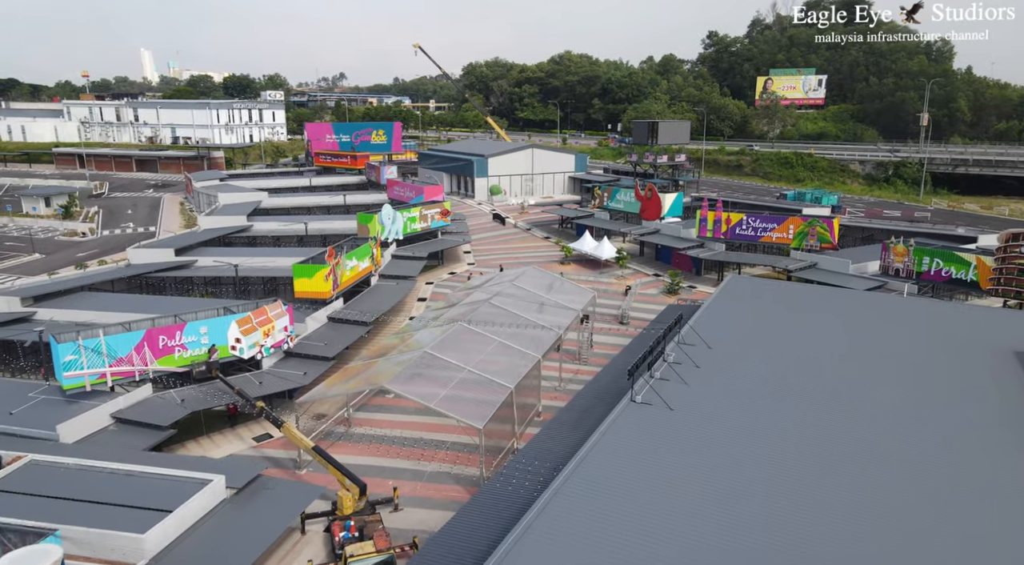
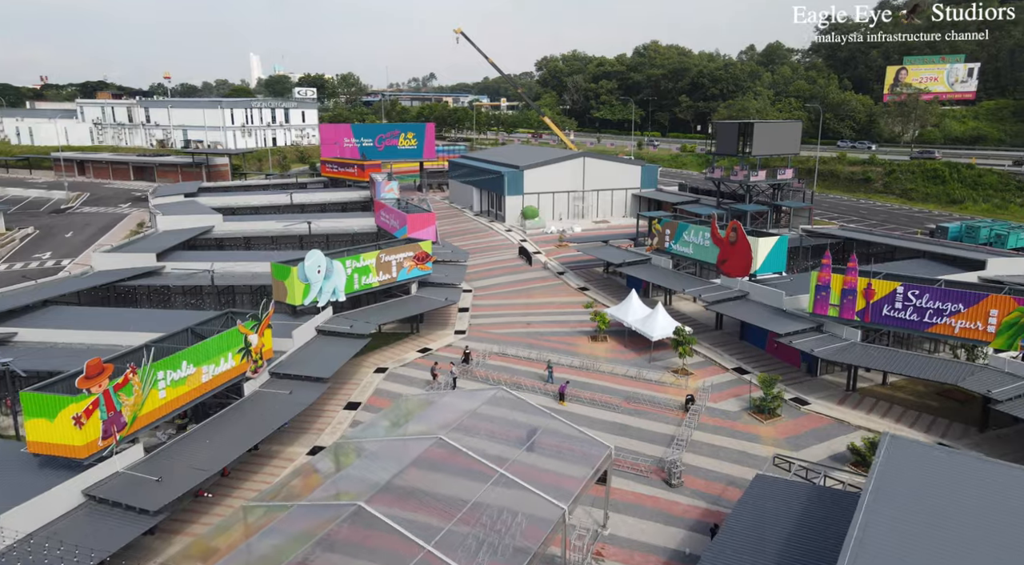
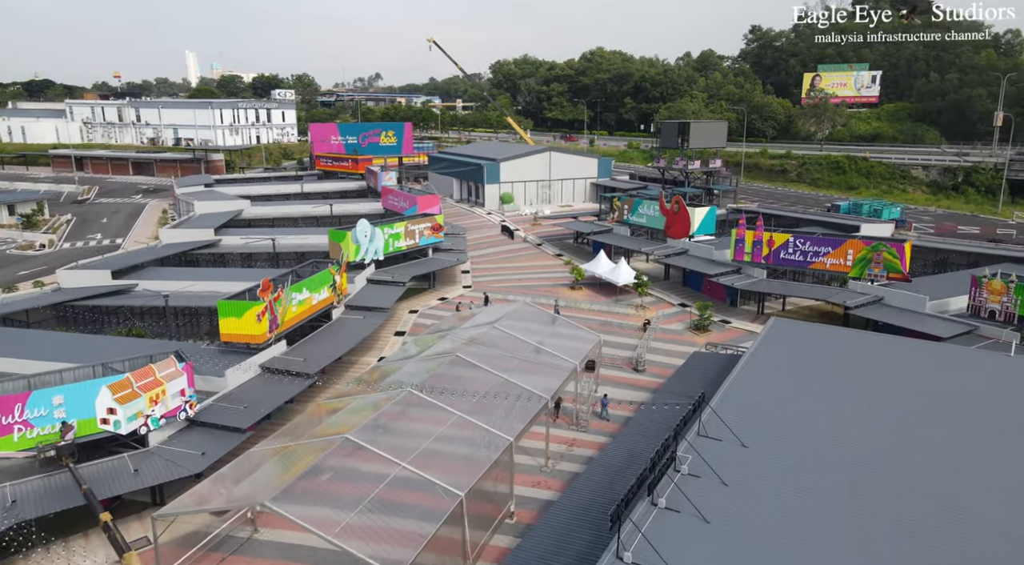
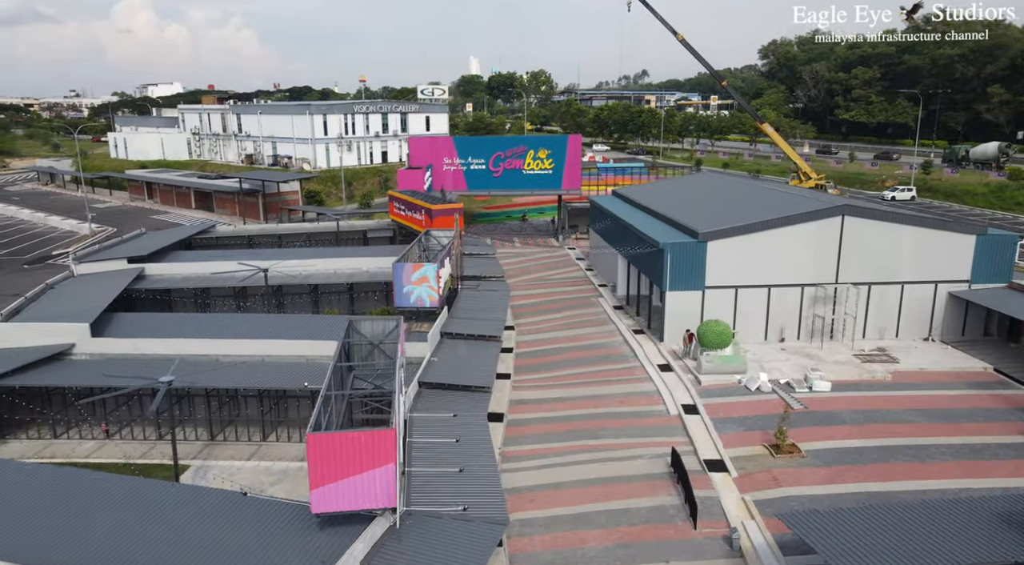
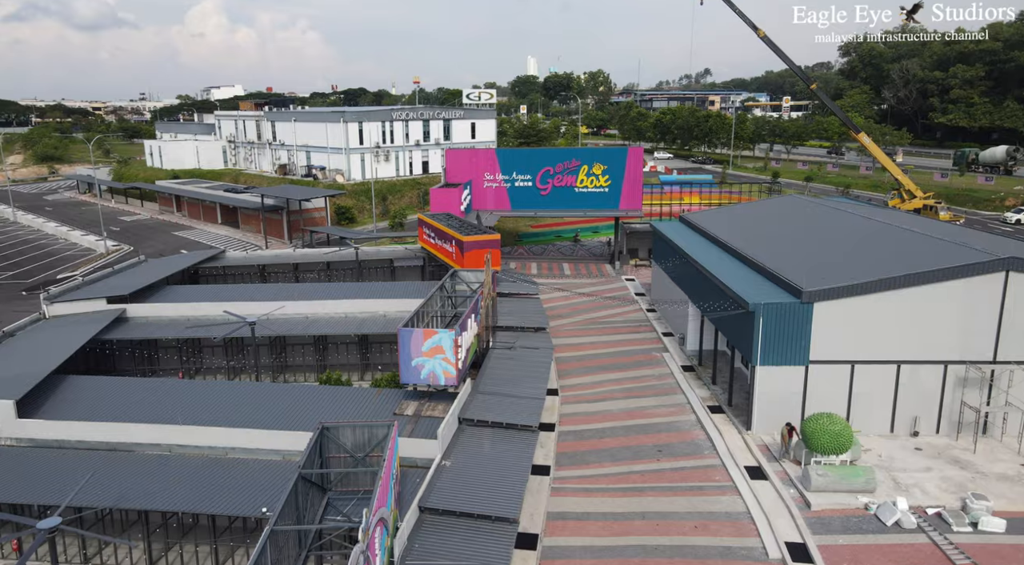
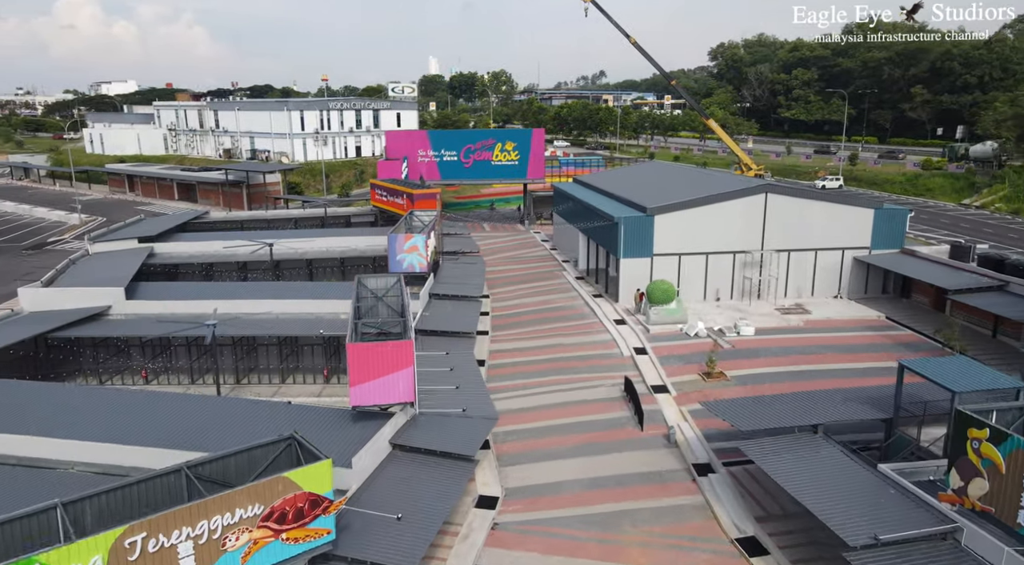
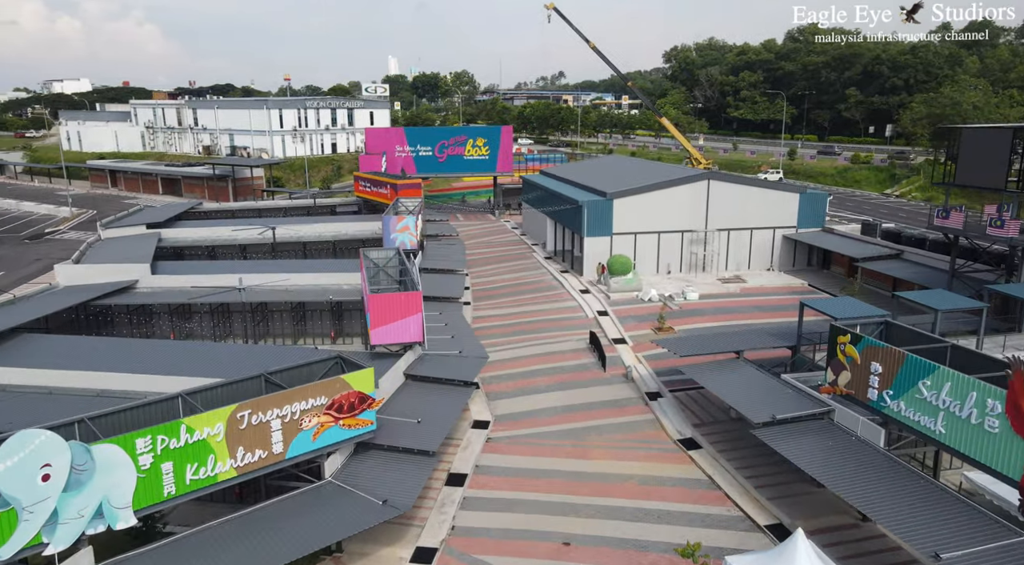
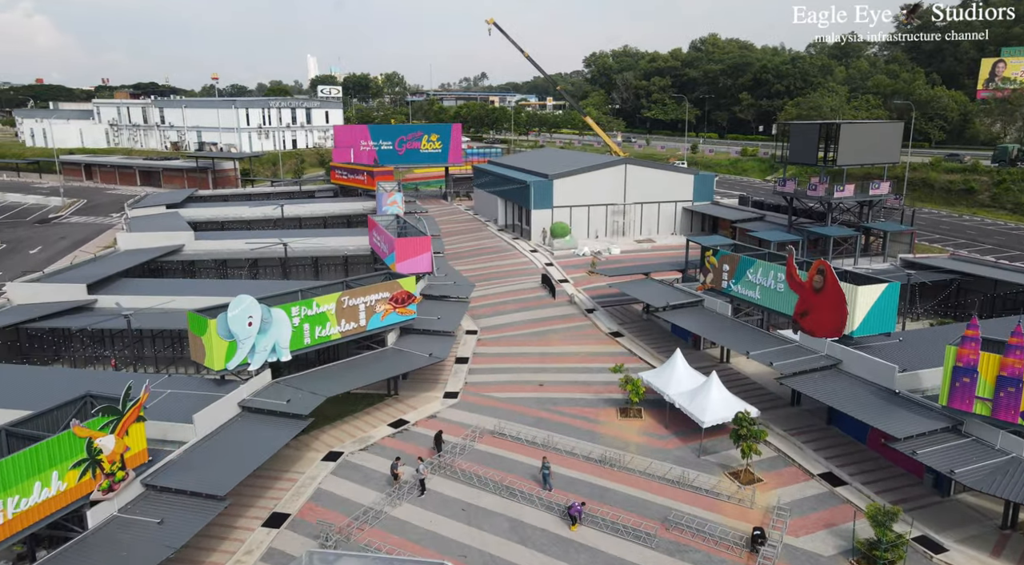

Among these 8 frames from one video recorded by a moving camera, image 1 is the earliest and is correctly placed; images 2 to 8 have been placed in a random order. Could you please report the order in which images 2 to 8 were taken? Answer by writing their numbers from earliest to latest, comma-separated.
3, 2, 8, 7, 6, 4, 5
